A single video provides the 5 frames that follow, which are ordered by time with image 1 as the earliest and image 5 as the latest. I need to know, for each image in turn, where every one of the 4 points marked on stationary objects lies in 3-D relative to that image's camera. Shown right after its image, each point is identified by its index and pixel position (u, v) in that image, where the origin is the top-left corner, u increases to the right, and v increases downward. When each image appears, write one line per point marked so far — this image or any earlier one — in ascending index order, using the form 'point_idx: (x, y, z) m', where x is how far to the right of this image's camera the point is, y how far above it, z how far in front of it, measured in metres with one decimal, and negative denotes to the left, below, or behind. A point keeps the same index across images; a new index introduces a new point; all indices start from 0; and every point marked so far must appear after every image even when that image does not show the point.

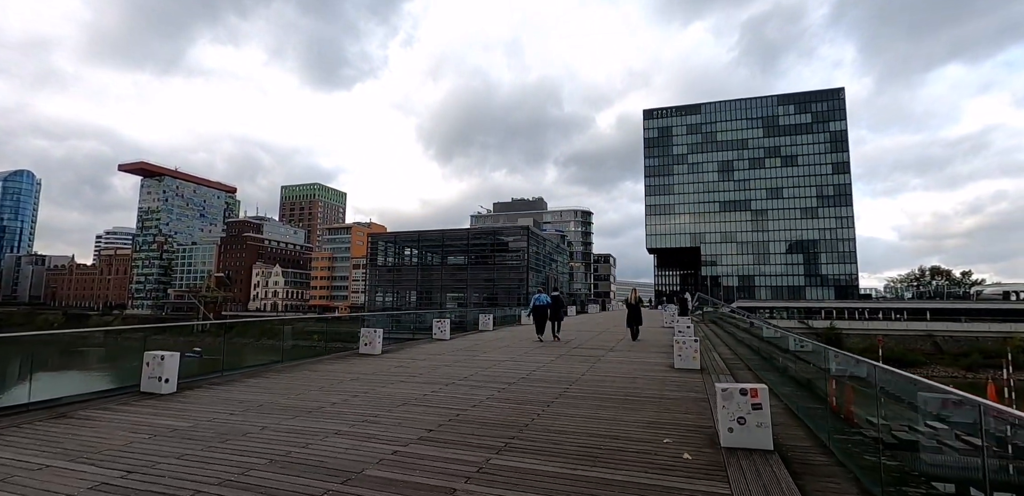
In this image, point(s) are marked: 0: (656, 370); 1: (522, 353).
0: (+2.6, -2.2, +9.1) m
1: (+0.3, -2.4, +11.4) m
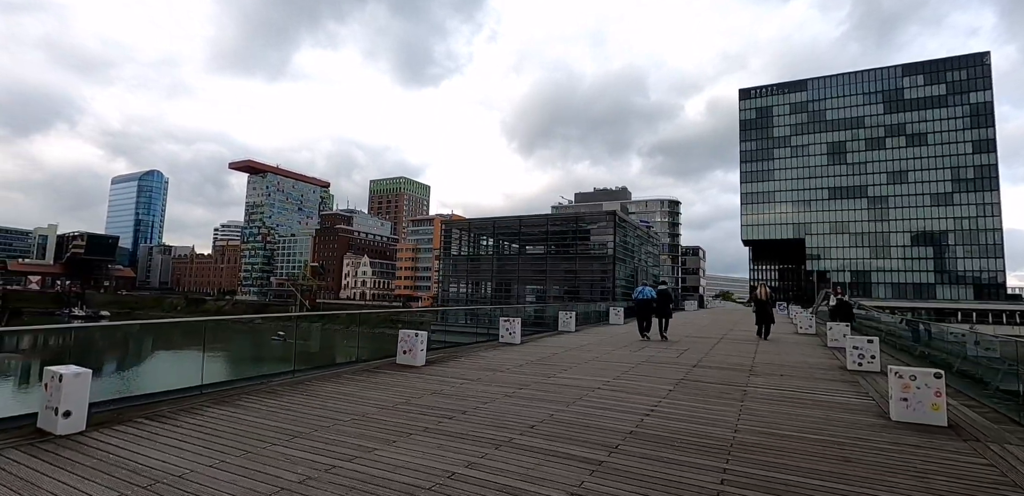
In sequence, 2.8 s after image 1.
0: (+3.6, -1.8, +5.1) m
1: (+1.7, -2.0, +7.7) m
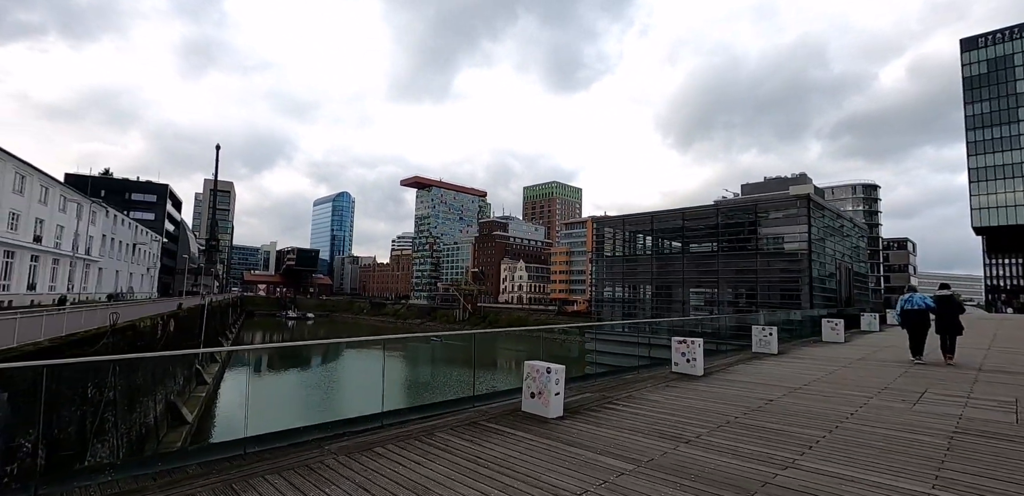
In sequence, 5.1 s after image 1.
0: (+4.4, -1.6, +0.8) m
1: (+3.4, -1.8, +3.8) m
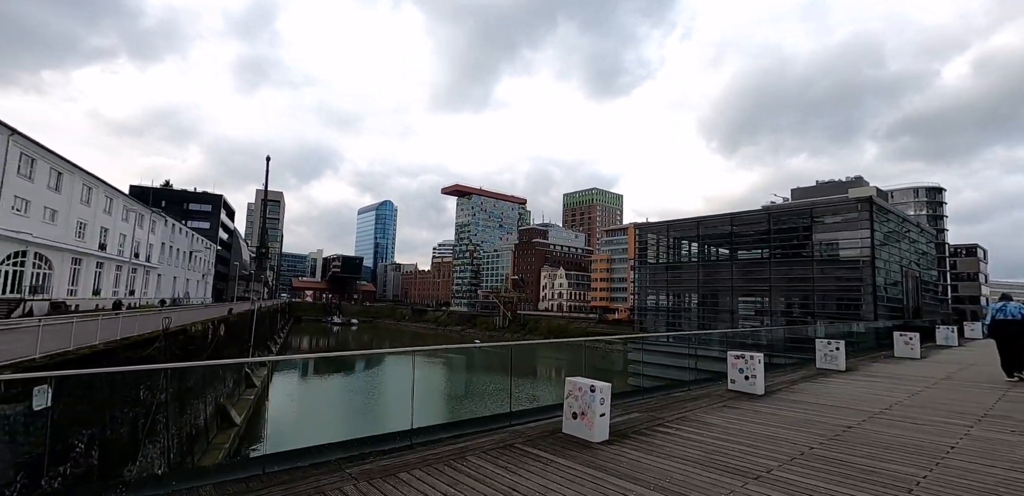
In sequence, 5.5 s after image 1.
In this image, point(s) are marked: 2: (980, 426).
0: (+4.4, -1.5, -0.1) m
1: (+3.6, -1.8, +3.0) m
2: (+5.3, -2.0, +5.8) m
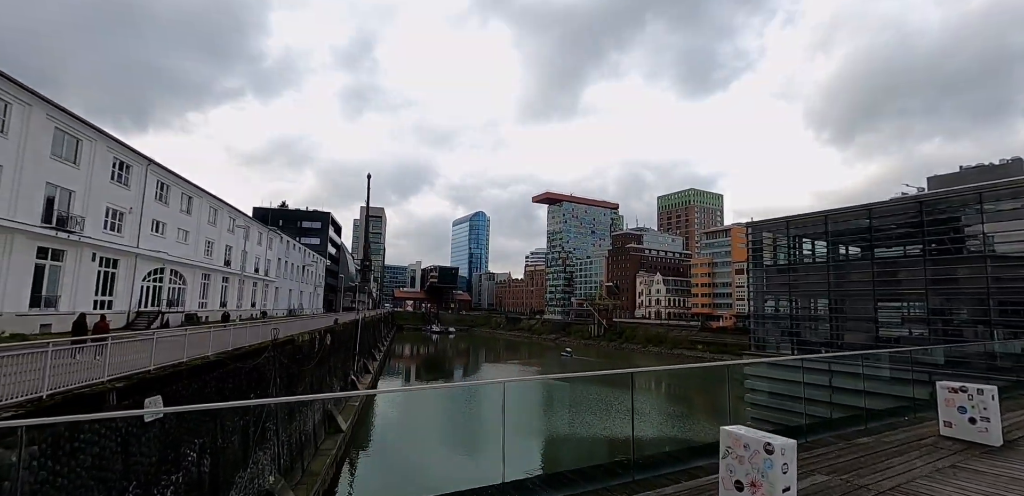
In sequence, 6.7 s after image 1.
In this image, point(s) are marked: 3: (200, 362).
0: (+4.3, -1.3, -2.5) m
1: (+4.1, -1.6, +0.7) m
2: (+6.3, -1.8, +3.2) m
3: (-10.5, -3.7, +16.6) m
